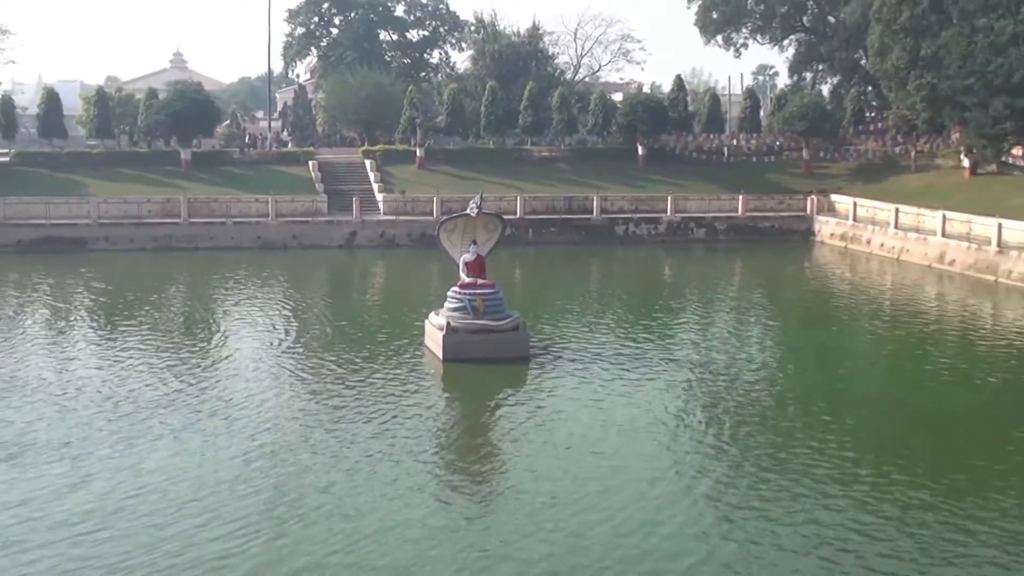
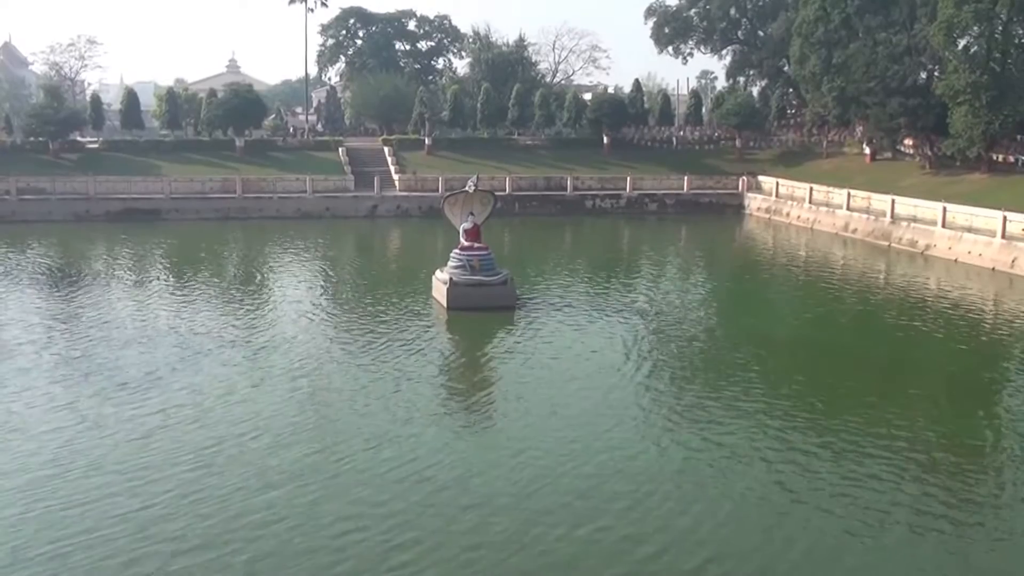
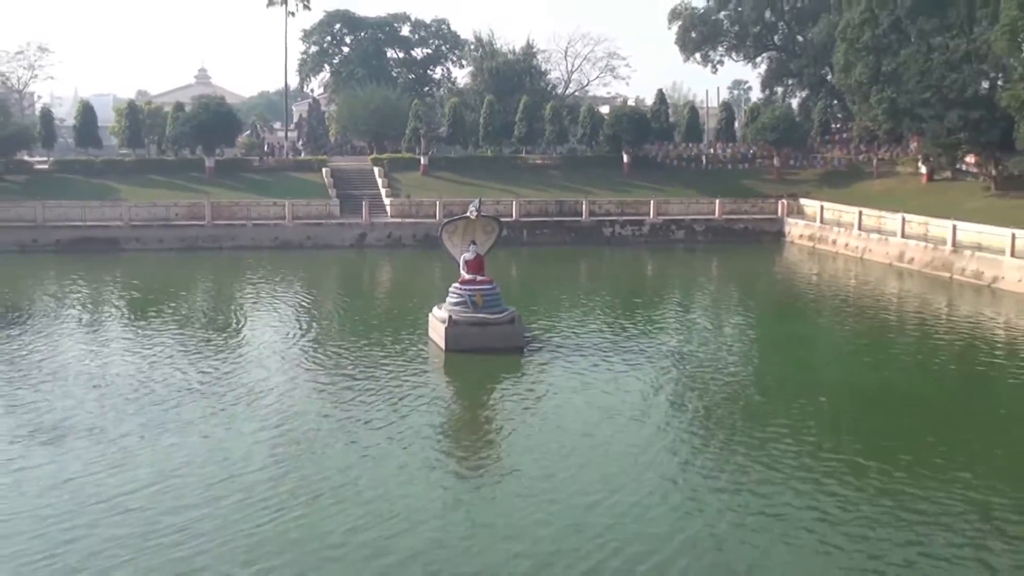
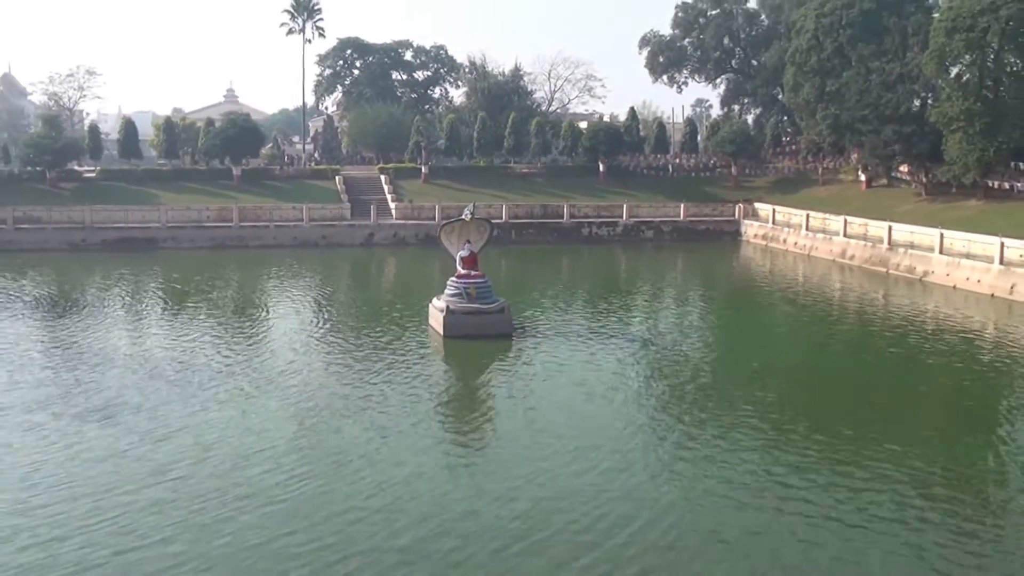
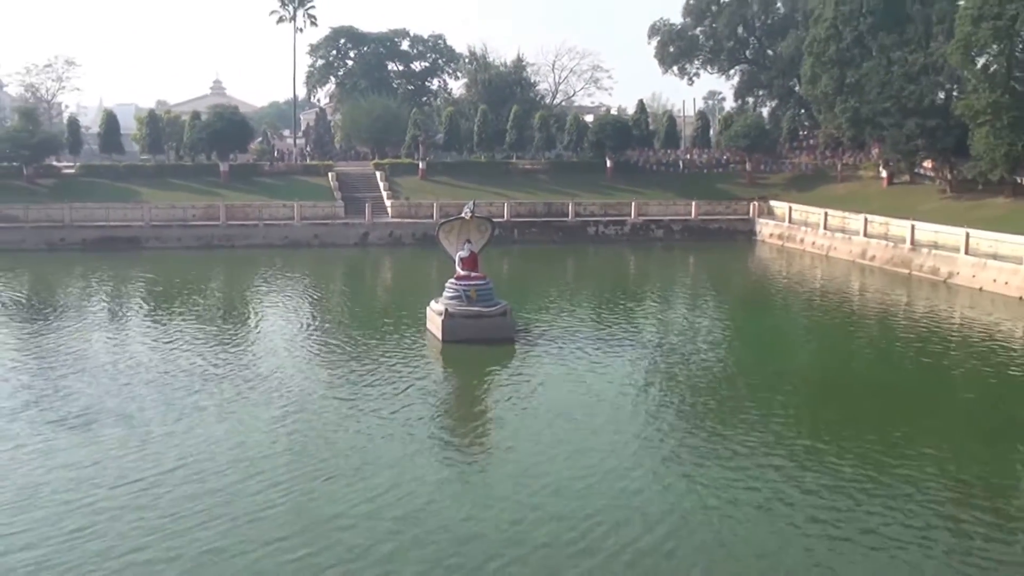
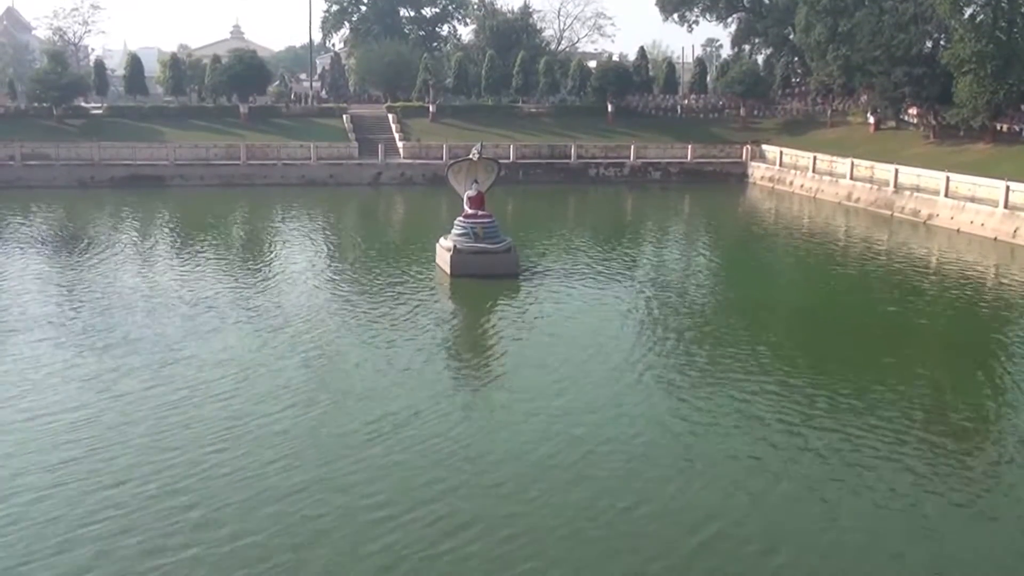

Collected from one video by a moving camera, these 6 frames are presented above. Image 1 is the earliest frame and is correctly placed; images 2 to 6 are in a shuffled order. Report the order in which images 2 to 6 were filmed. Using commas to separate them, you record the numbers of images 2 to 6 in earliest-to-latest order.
3, 5, 4, 2, 6
